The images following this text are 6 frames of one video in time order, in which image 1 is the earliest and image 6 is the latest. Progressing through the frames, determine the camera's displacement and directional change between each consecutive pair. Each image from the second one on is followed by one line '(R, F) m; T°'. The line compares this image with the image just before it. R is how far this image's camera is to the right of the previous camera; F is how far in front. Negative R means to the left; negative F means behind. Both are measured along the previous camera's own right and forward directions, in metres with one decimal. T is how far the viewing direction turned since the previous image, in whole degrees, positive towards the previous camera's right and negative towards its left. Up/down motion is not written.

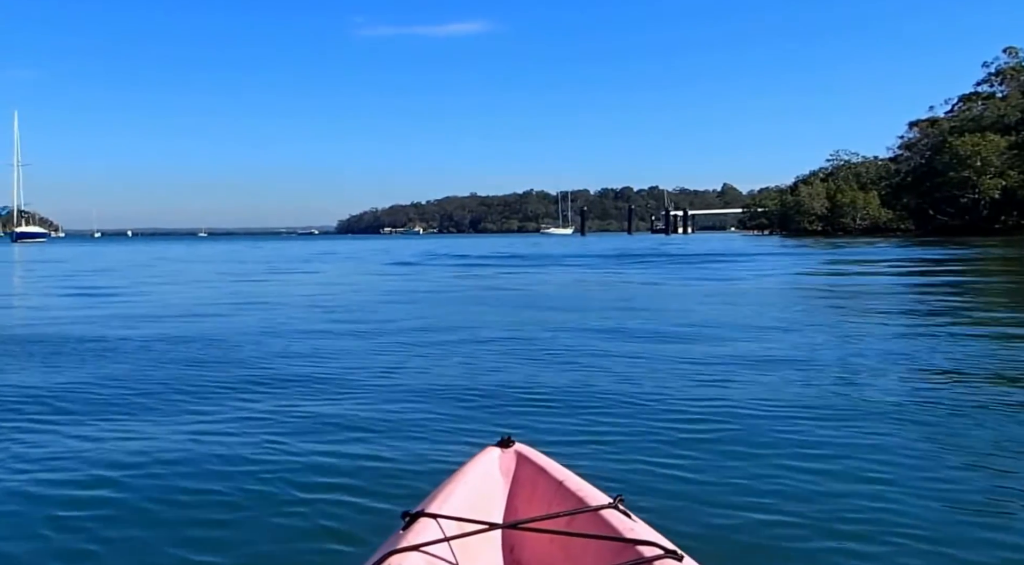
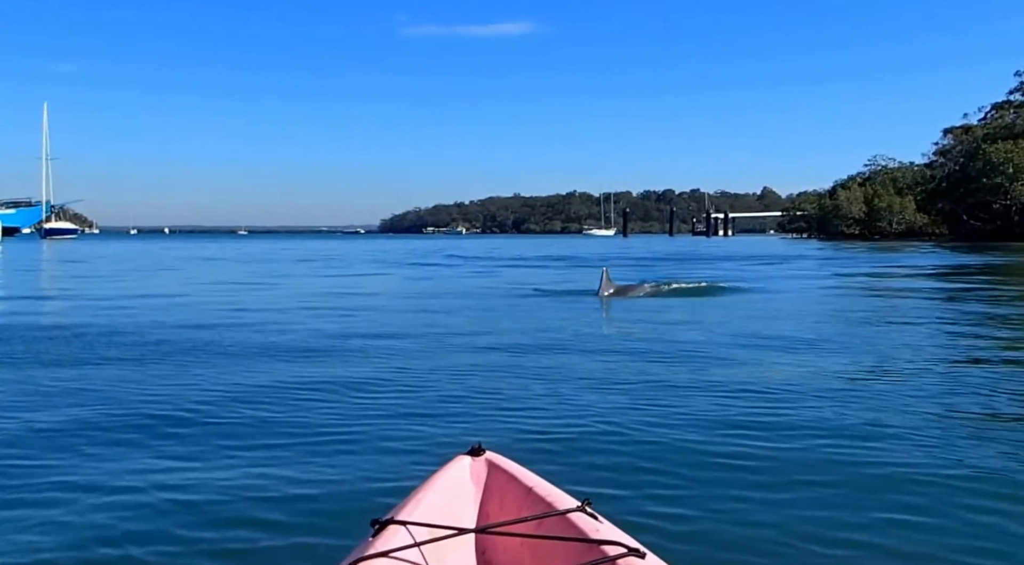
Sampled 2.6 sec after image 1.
(+0.9, -0.4) m; -3°
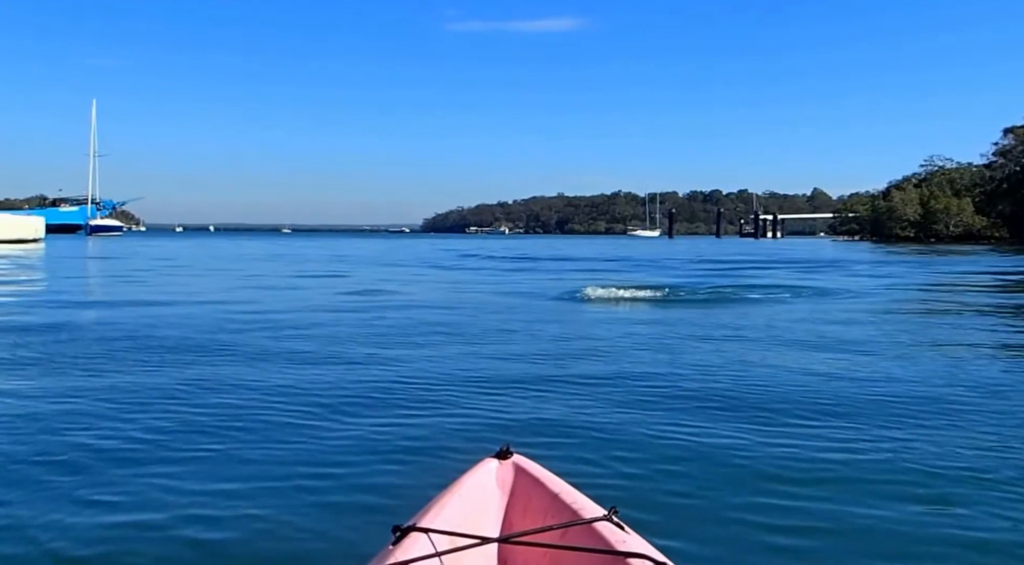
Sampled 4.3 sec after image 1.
(+0.1, +0.8) m; -2°
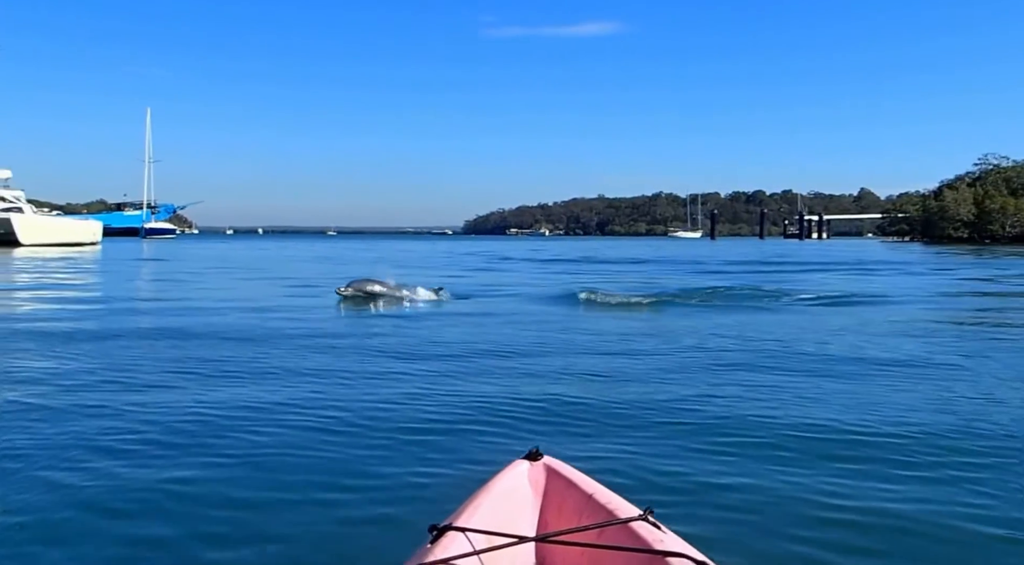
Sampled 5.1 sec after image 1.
(+0.1, -0.1) m; -2°
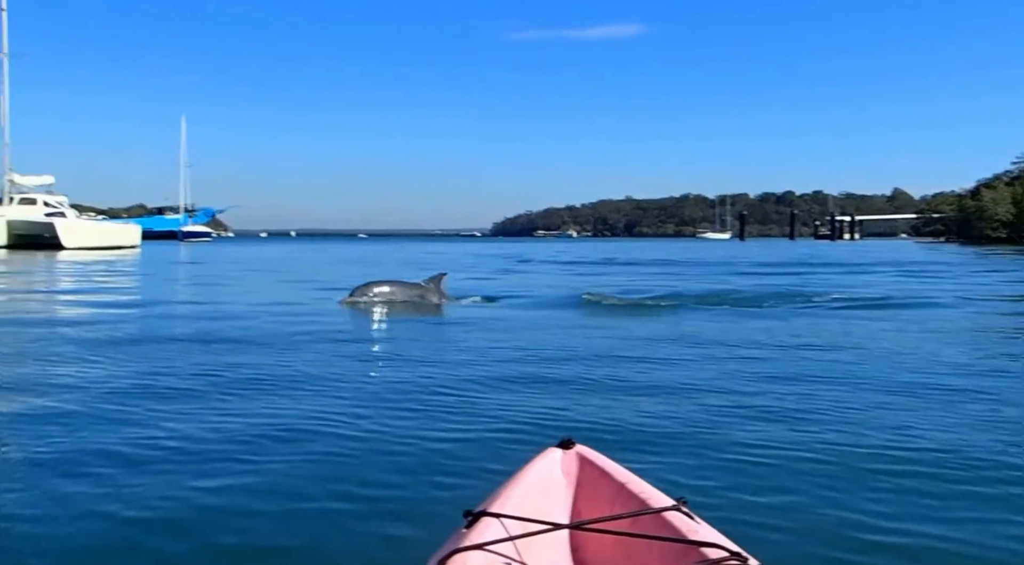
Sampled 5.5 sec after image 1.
(0.0, -0.4) m; -1°
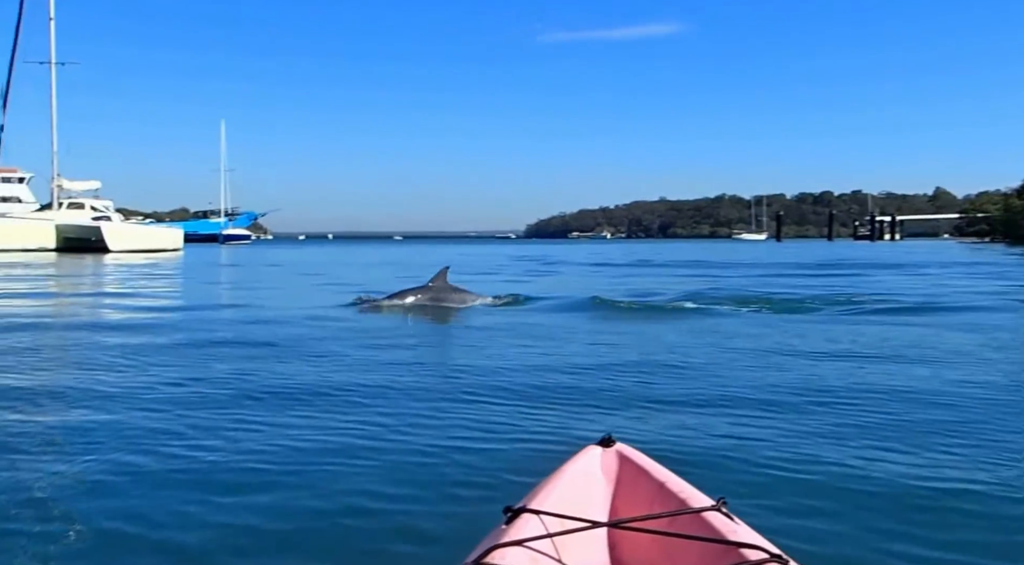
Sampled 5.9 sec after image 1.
(0.0, -0.2) m; -2°
